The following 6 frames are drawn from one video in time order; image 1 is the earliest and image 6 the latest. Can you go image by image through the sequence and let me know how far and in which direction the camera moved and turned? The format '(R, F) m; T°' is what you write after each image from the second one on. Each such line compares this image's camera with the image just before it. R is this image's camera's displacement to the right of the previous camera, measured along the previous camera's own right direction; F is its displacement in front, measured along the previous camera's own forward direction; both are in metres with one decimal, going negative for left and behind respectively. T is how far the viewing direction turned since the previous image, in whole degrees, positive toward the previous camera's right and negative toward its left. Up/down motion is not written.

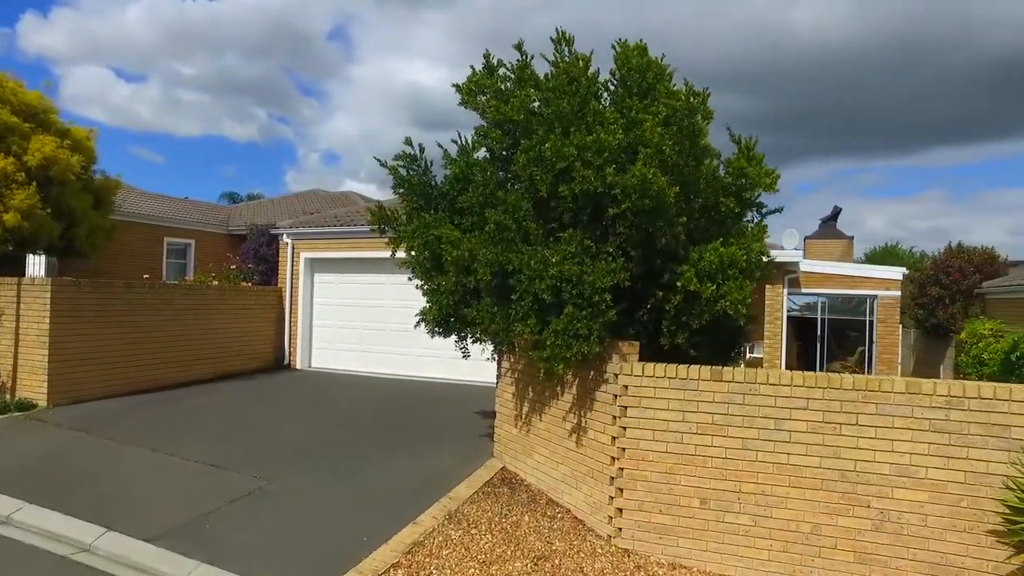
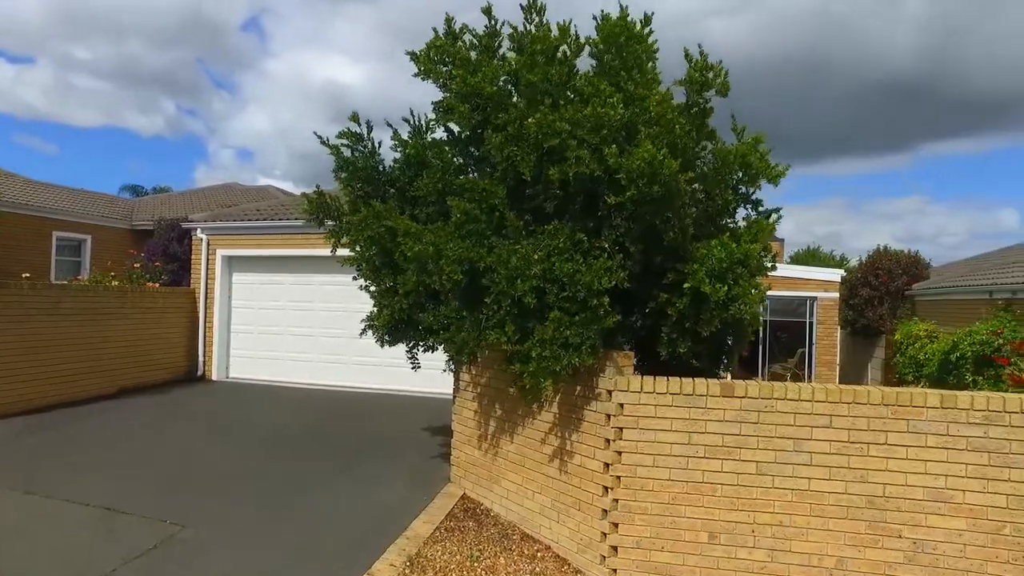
(-0.5, +1.1) m; +7°
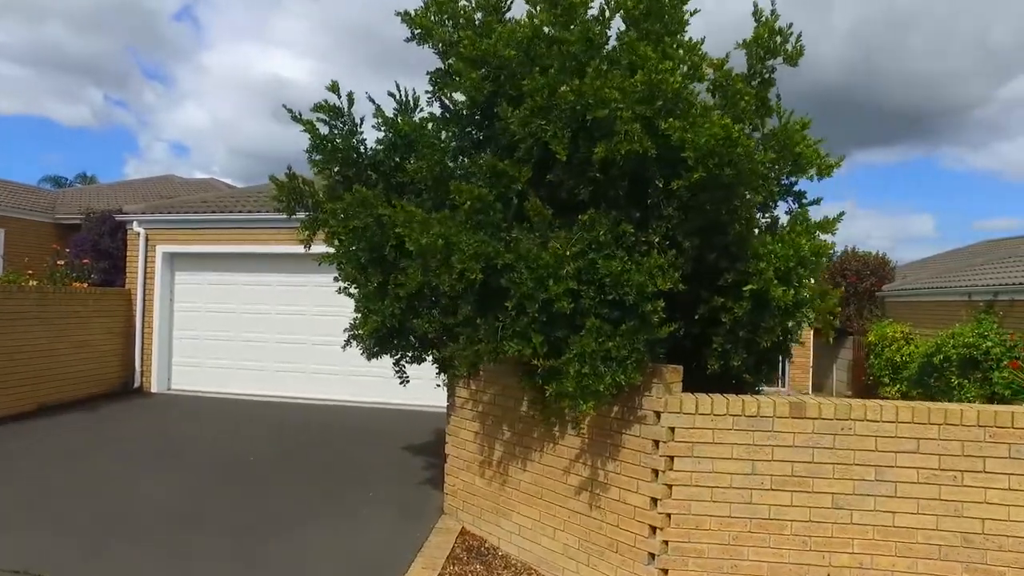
(-0.6, +1.0) m; +5°
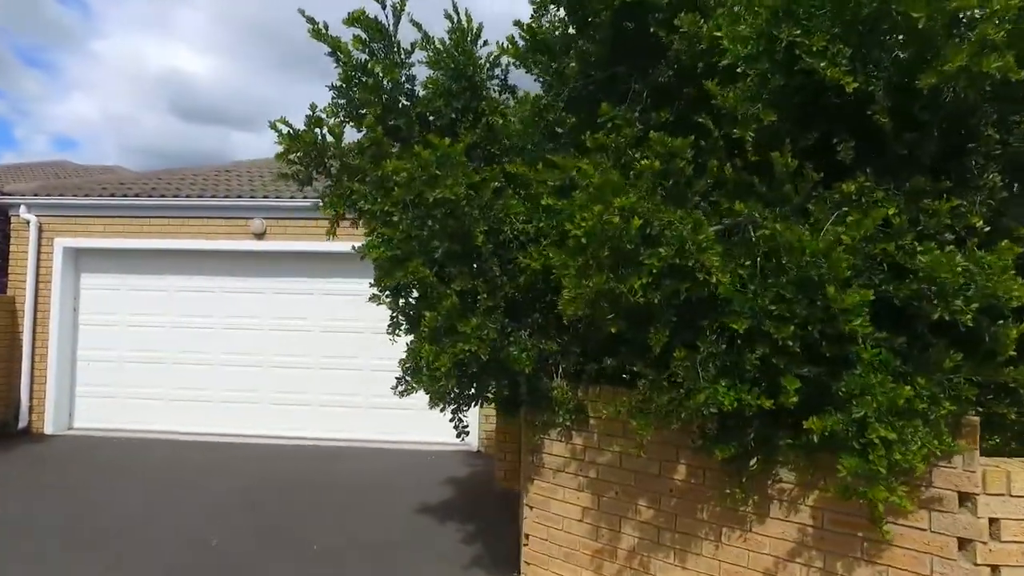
(-1.5, +2.1) m; +8°
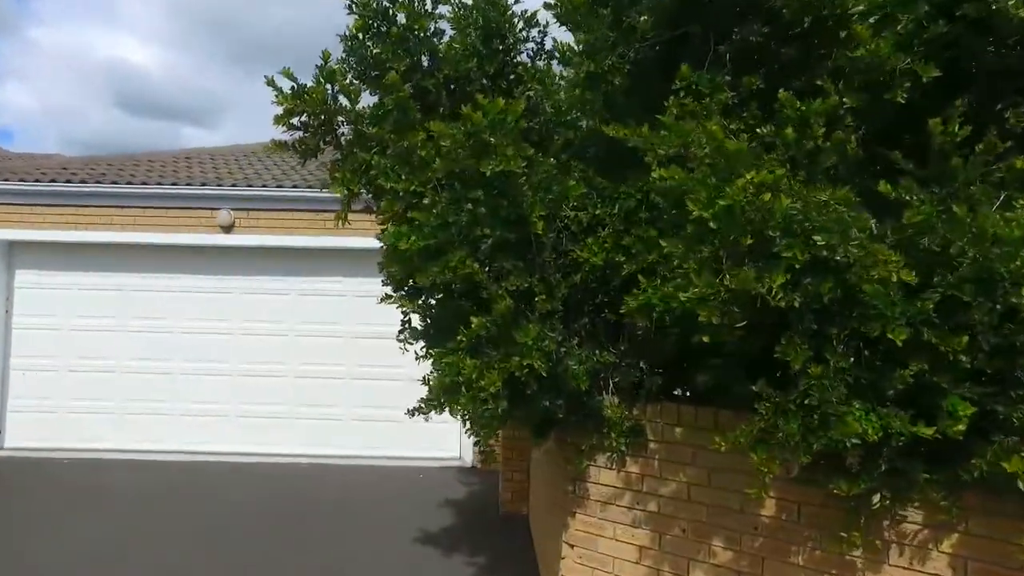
(-0.5, +0.8) m; +4°
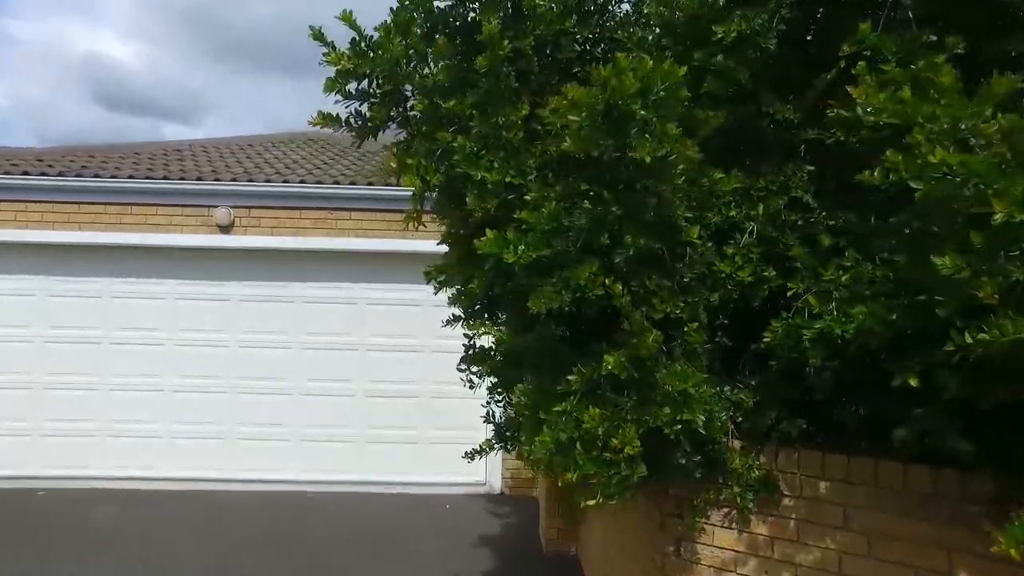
(-0.6, +0.8) m; +2°
